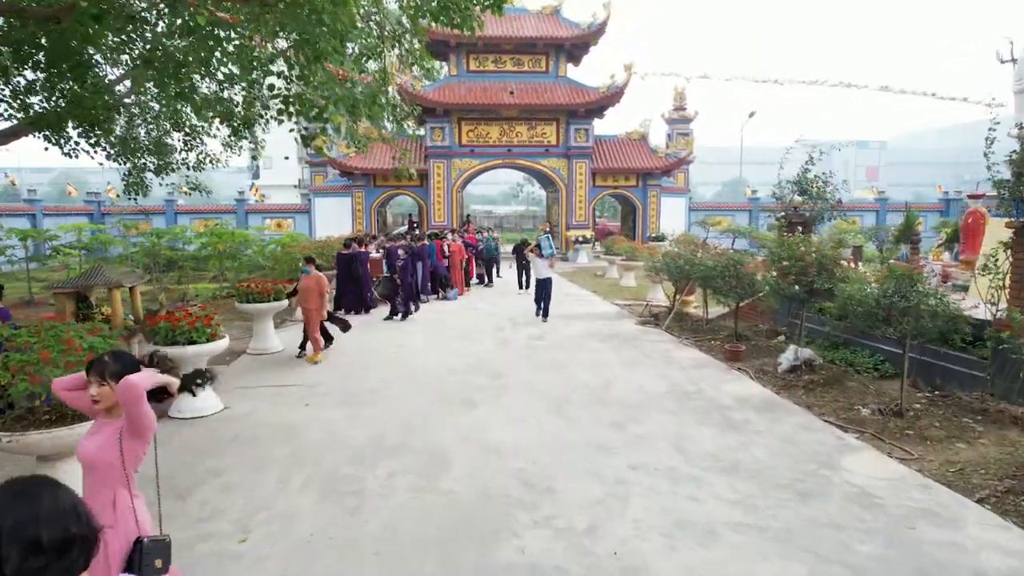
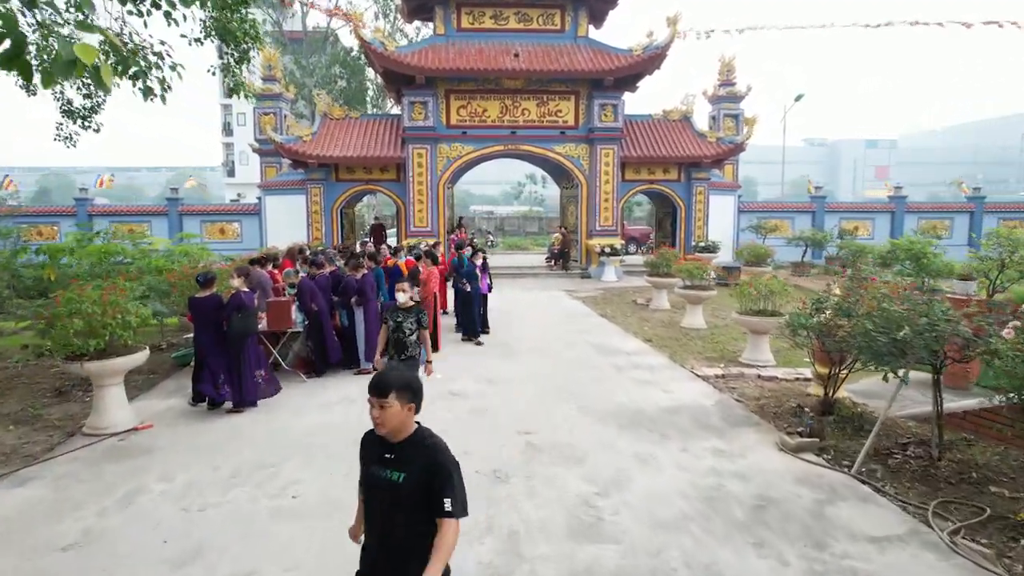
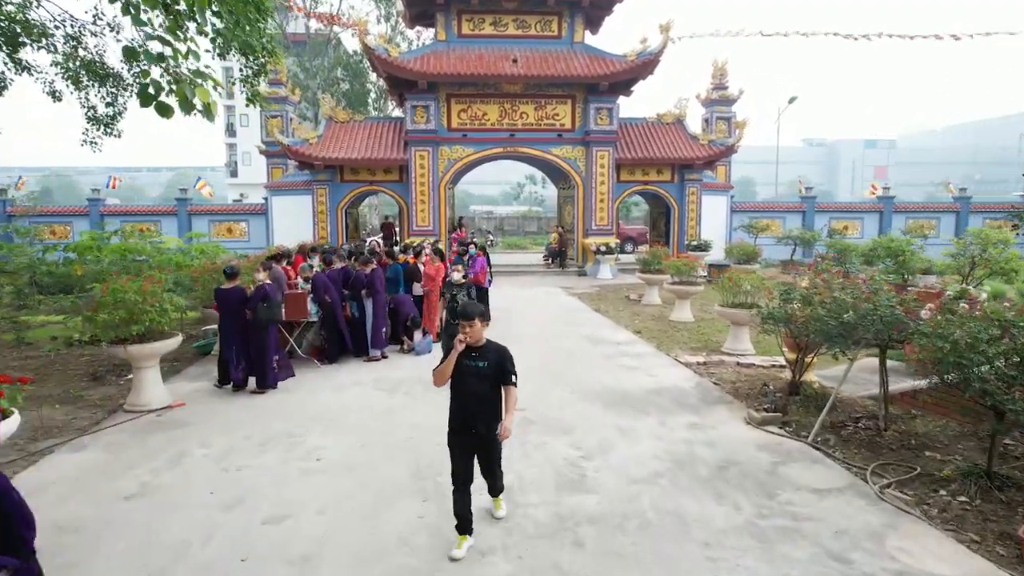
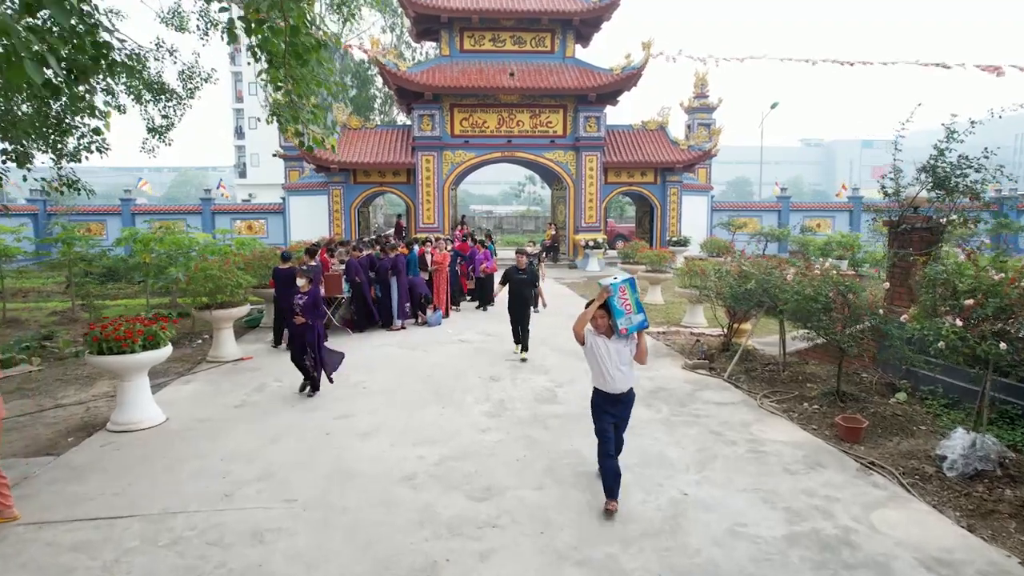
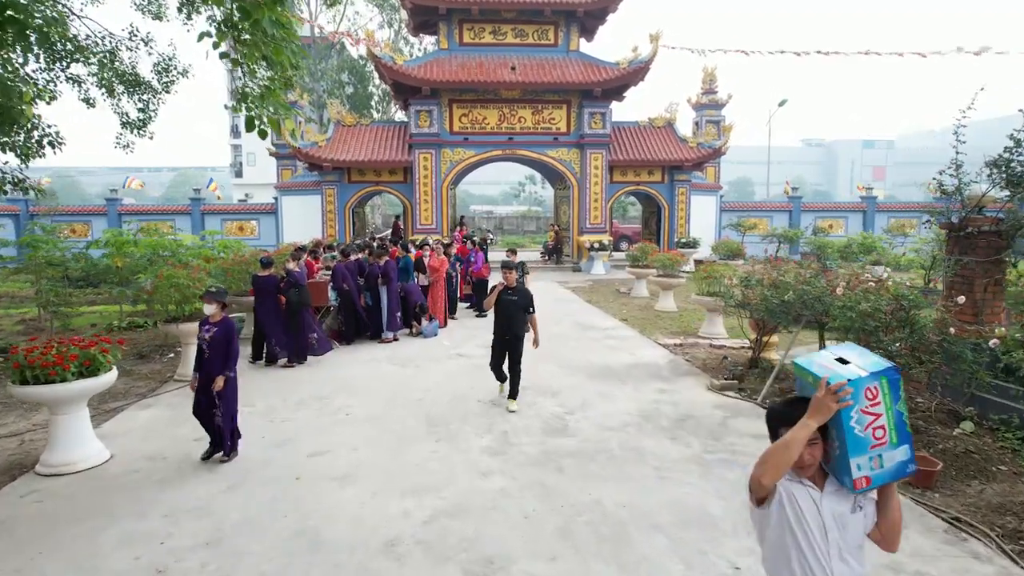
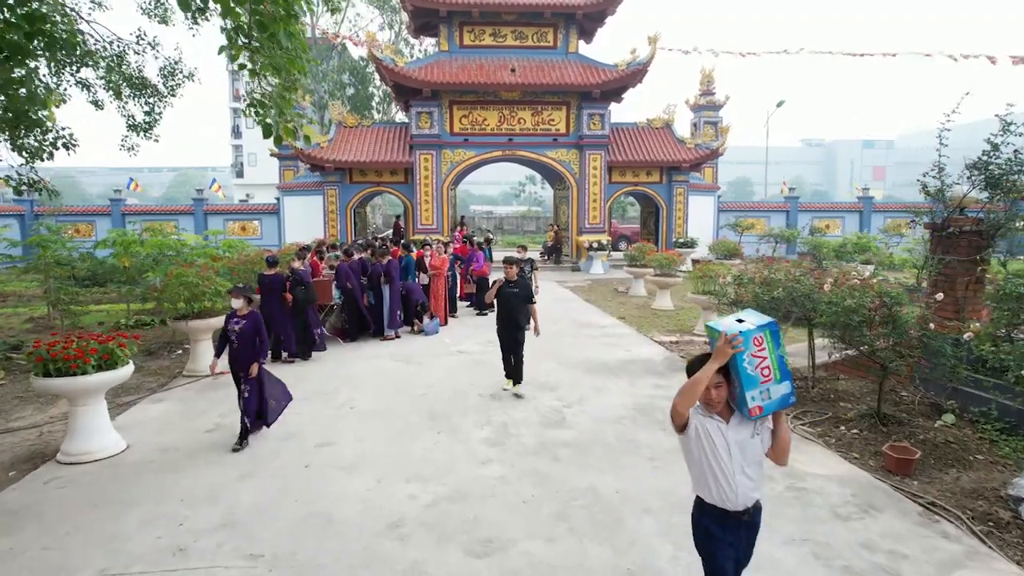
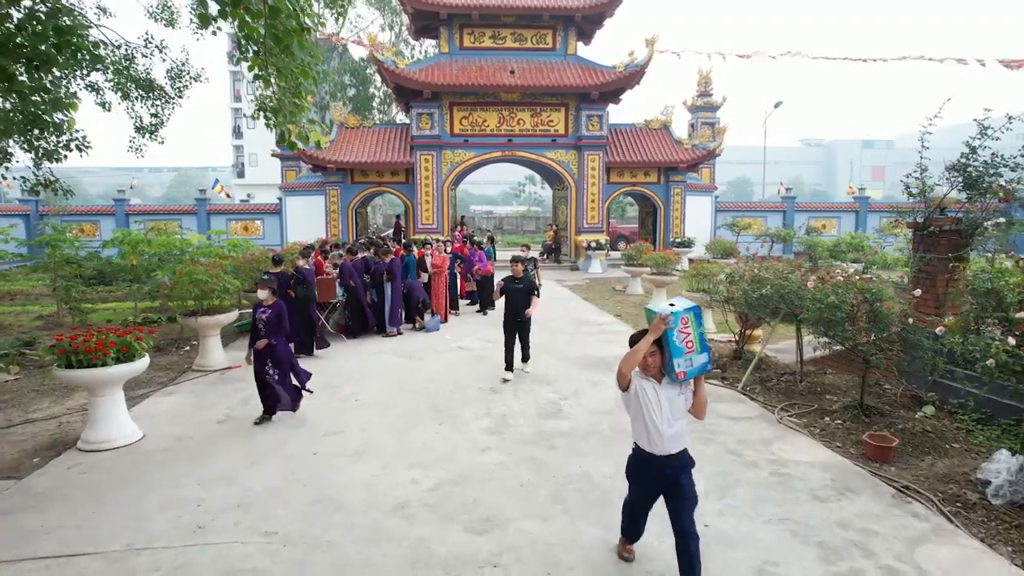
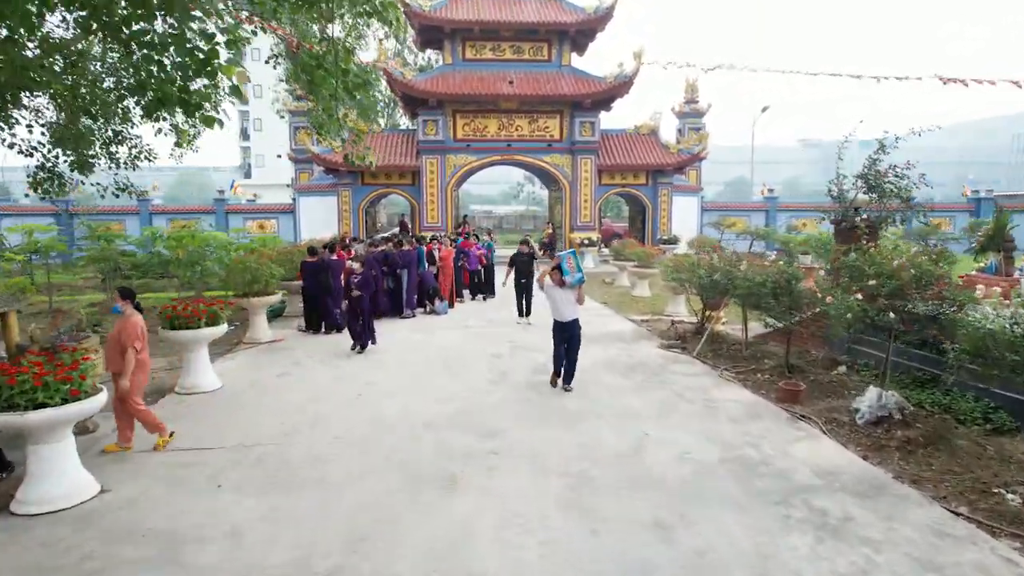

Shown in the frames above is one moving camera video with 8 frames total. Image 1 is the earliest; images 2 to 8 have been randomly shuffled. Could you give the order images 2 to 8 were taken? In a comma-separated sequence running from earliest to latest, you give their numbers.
8, 4, 7, 6, 5, 3, 2
